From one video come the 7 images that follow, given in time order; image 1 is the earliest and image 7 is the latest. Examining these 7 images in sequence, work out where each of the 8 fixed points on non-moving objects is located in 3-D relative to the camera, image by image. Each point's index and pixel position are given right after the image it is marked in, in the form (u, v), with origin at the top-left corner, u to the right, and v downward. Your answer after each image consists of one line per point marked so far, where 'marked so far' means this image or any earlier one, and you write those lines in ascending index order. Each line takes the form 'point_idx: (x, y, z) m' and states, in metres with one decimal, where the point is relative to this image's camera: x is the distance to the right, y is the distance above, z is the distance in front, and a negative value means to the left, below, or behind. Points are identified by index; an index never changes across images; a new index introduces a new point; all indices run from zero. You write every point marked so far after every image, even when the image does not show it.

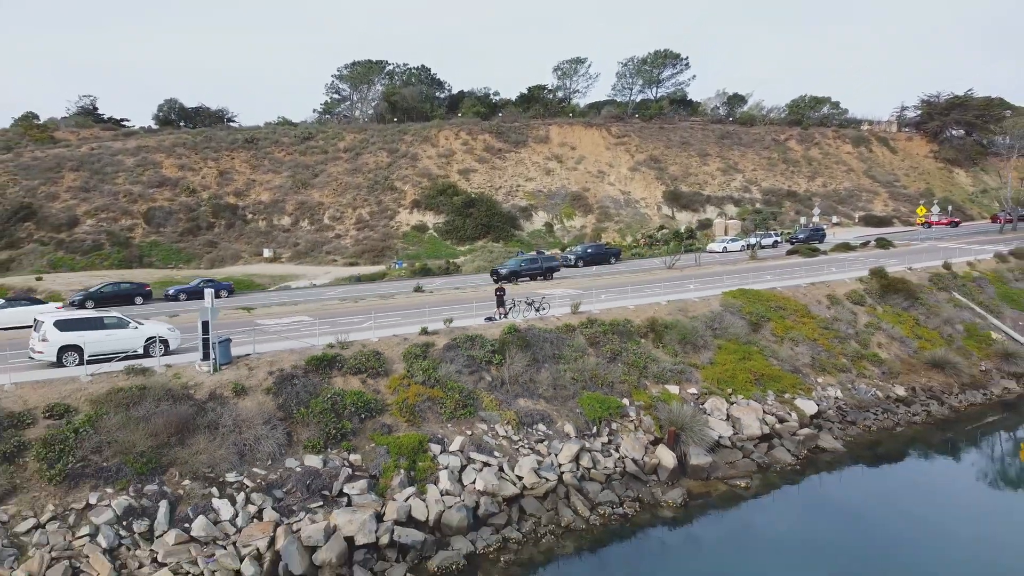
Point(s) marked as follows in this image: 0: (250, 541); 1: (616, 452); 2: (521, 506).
0: (-4.7, -4.6, +11.0) m
1: (+2.6, -4.1, +15.4) m
2: (+0.2, -4.7, +13.3) m
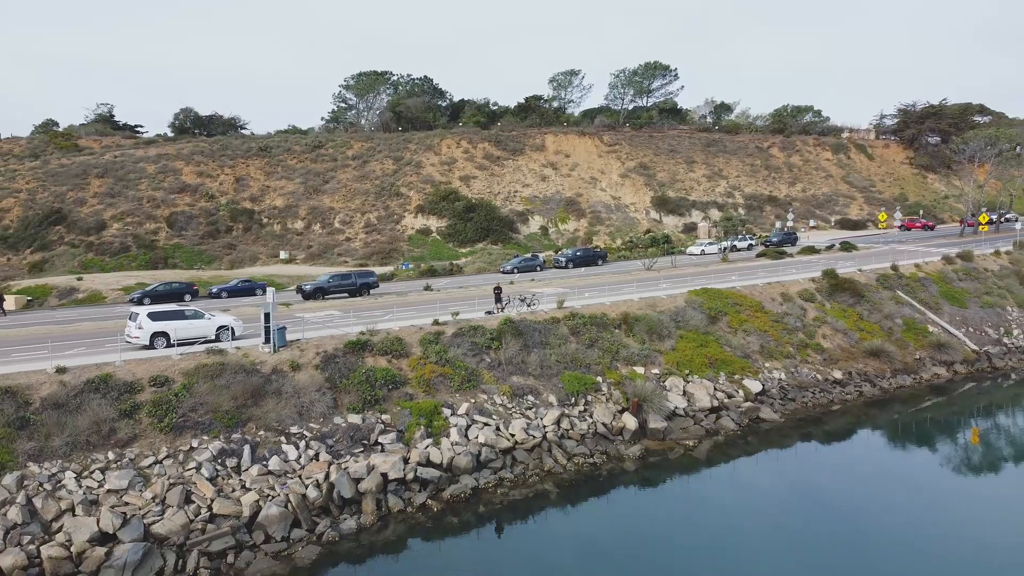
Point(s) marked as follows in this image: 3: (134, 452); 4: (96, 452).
0: (-4.9, -4.5, +14.8) m
1: (+2.5, -4.1, +19.2) m
2: (+0.1, -4.7, +17.1) m
3: (-8.9, -3.9, +14.4) m
4: (-9.7, -3.8, +14.2) m
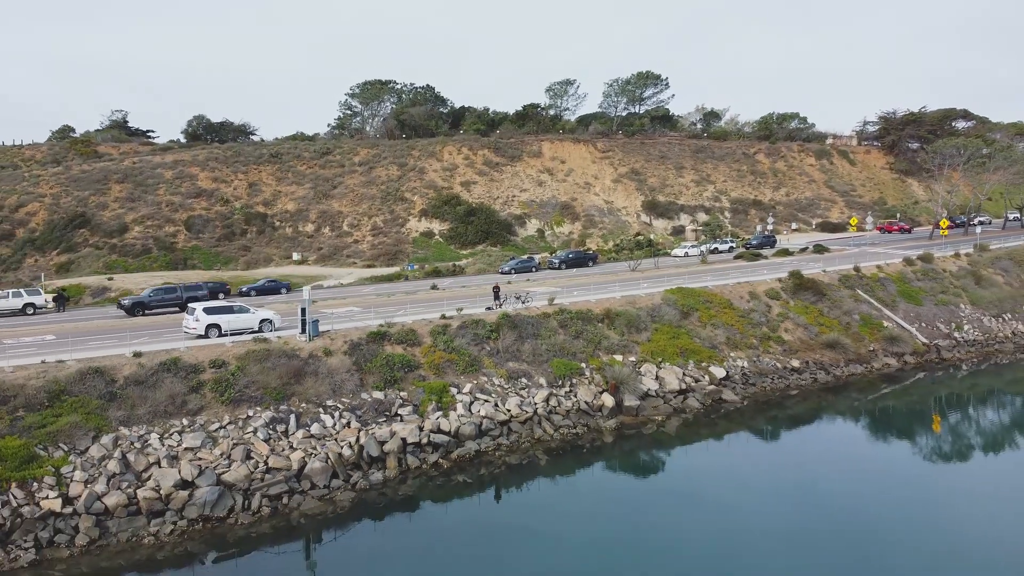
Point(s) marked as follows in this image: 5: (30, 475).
0: (-5.0, -4.5, +18.2) m
1: (+2.3, -4.0, +22.6) m
2: (-0.1, -4.7, +20.5) m
3: (-9.1, -3.9, +17.8) m
4: (-9.9, -3.8, +17.6) m
5: (-12.2, -4.7, +15.3) m
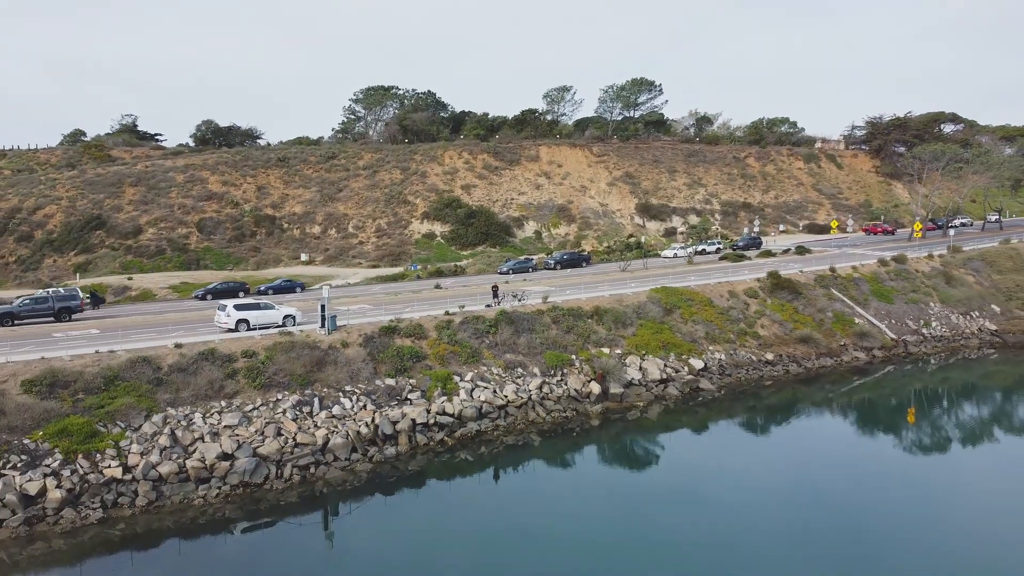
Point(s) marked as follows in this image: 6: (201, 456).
0: (-5.1, -4.5, +20.8) m
1: (+2.2, -4.0, +25.2) m
2: (-0.2, -4.6, +23.1) m
3: (-9.2, -3.8, +20.4) m
4: (-10.0, -3.8, +20.2) m
5: (-12.3, -4.7, +17.9) m
6: (-9.4, -5.1, +18.4) m
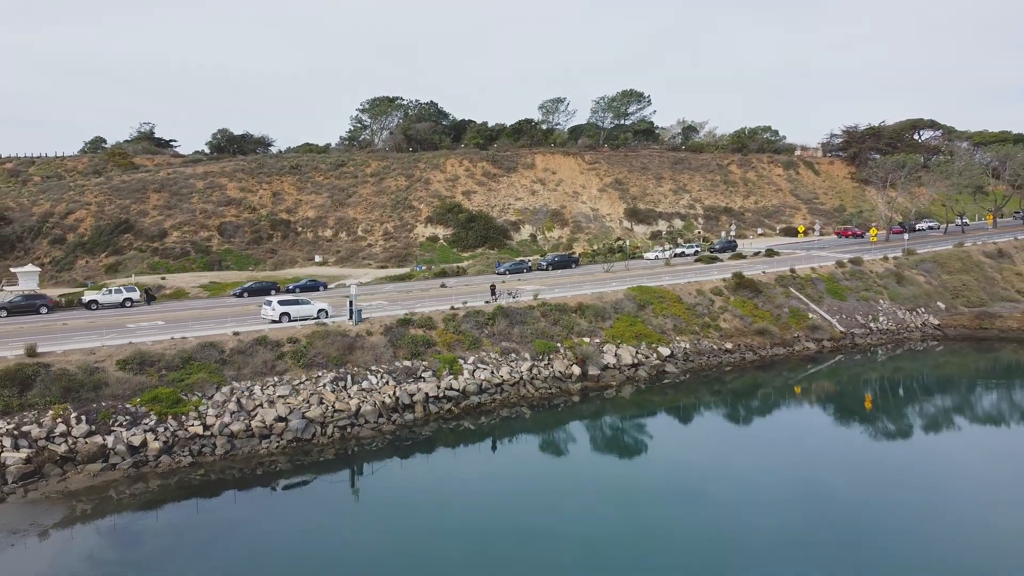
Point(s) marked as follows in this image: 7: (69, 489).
0: (-5.4, -4.4, +25.8) m
1: (+2.0, -3.9, +30.3) m
2: (-0.5, -4.6, +28.2) m
3: (-9.4, -3.8, +25.4) m
4: (-10.2, -3.7, +25.2) m
5: (-12.5, -4.6, +22.9) m
6: (-9.7, -5.1, +23.4) m
7: (-14.6, -6.6, +19.9) m
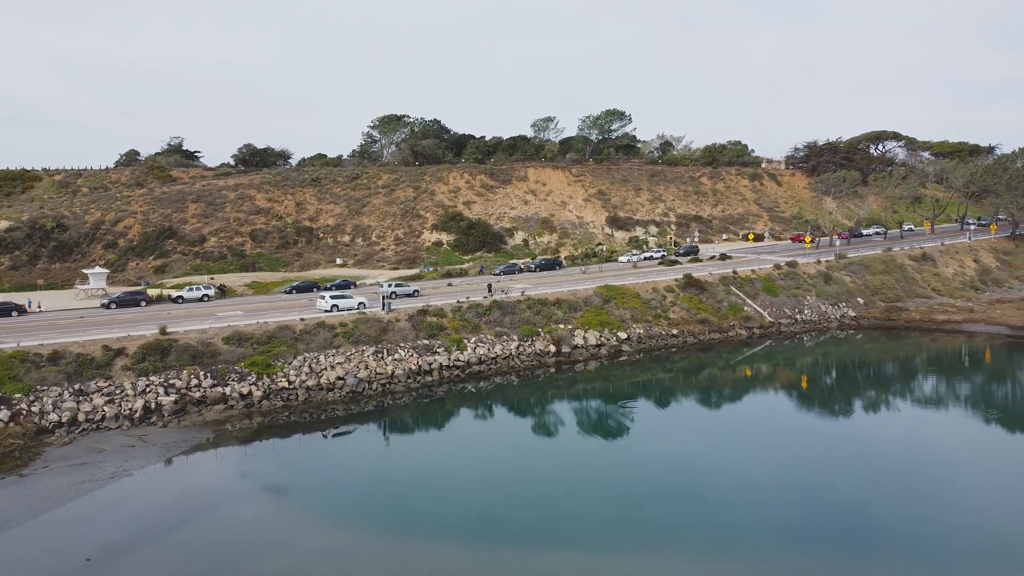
0: (-5.9, -4.3, +35.7) m
1: (+1.4, -3.8, +40.2) m
2: (-1.0, -4.5, +38.1) m
3: (-10.0, -3.7, +35.3) m
4: (-10.8, -3.6, +35.1) m
5: (-13.1, -4.5, +32.8) m
6: (-10.2, -5.0, +33.3) m
7: (-15.1, -6.5, +29.7) m
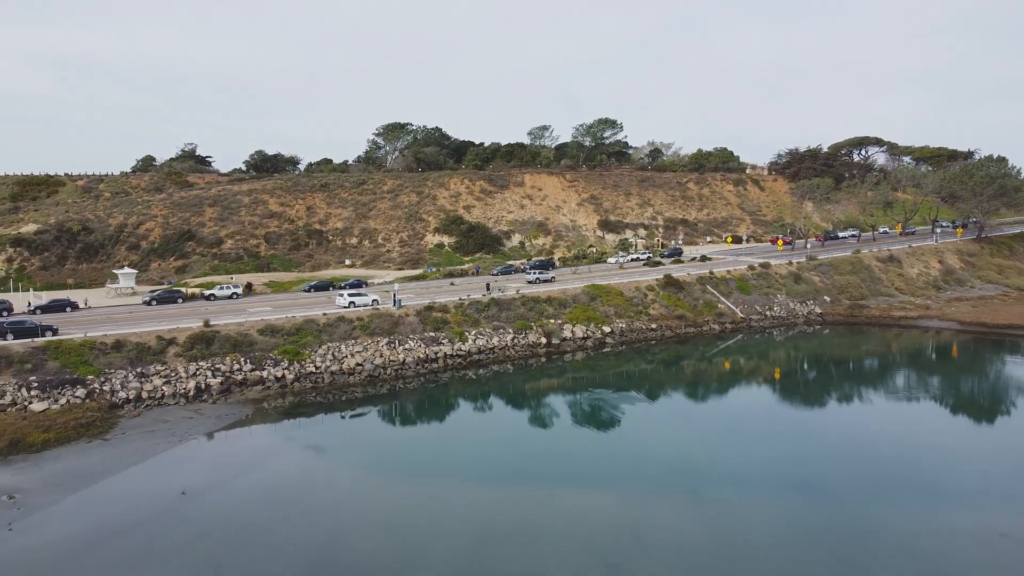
0: (-6.2, -4.2, +41.1) m
1: (+1.1, -3.7, +45.6) m
2: (-1.3, -4.4, +43.4) m
3: (-10.3, -3.6, +40.6) m
4: (-11.1, -3.5, +40.4) m
5: (-13.4, -4.4, +38.2) m
6: (-10.5, -4.9, +38.7) m
7: (-15.4, -6.4, +35.1) m
